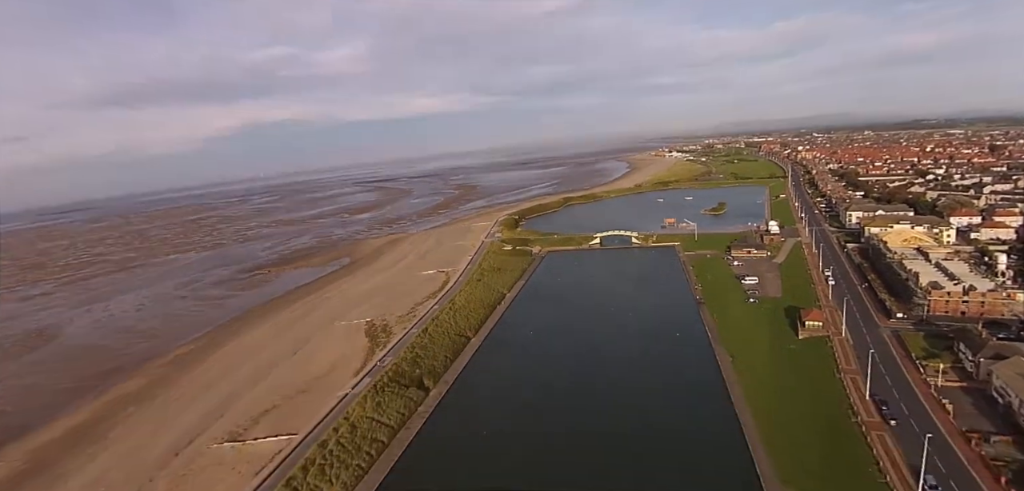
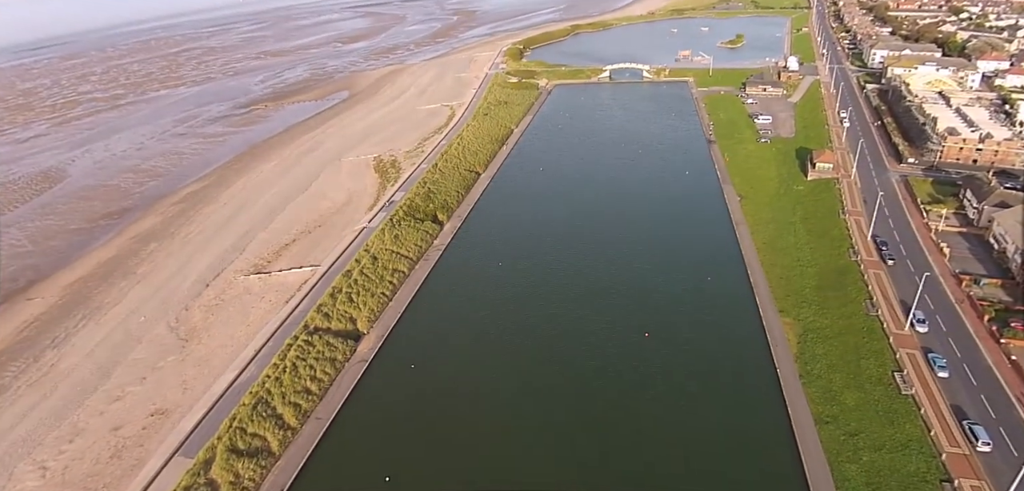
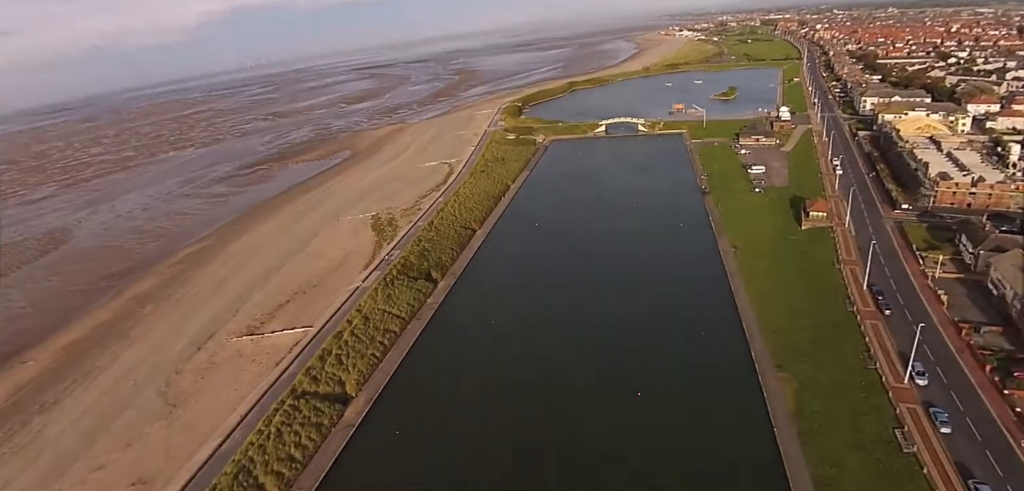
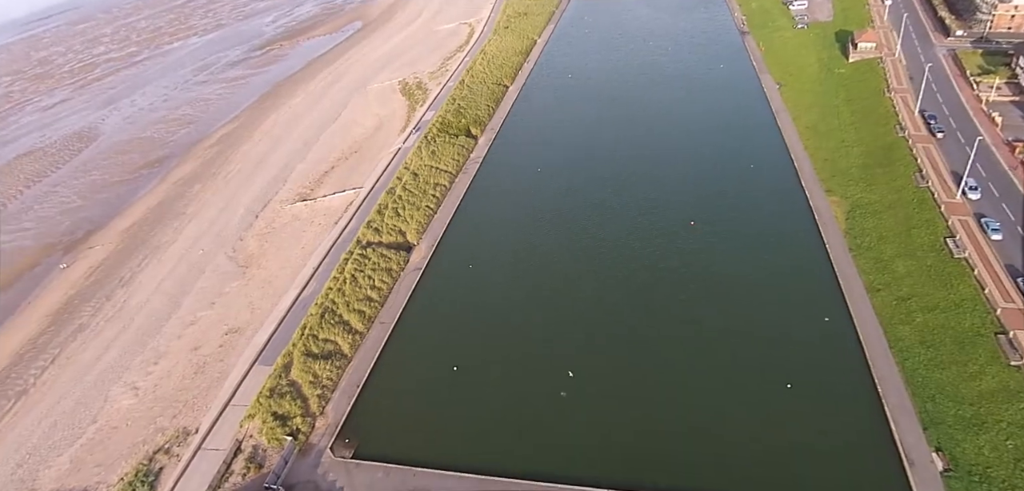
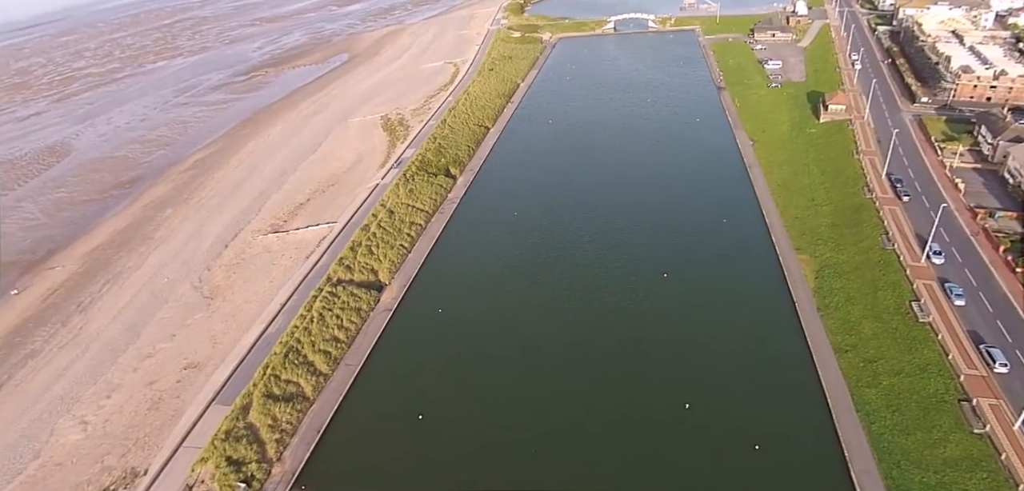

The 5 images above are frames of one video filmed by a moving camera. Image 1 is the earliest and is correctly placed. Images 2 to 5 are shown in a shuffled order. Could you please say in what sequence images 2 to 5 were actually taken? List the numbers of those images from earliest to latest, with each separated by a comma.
3, 2, 5, 4
